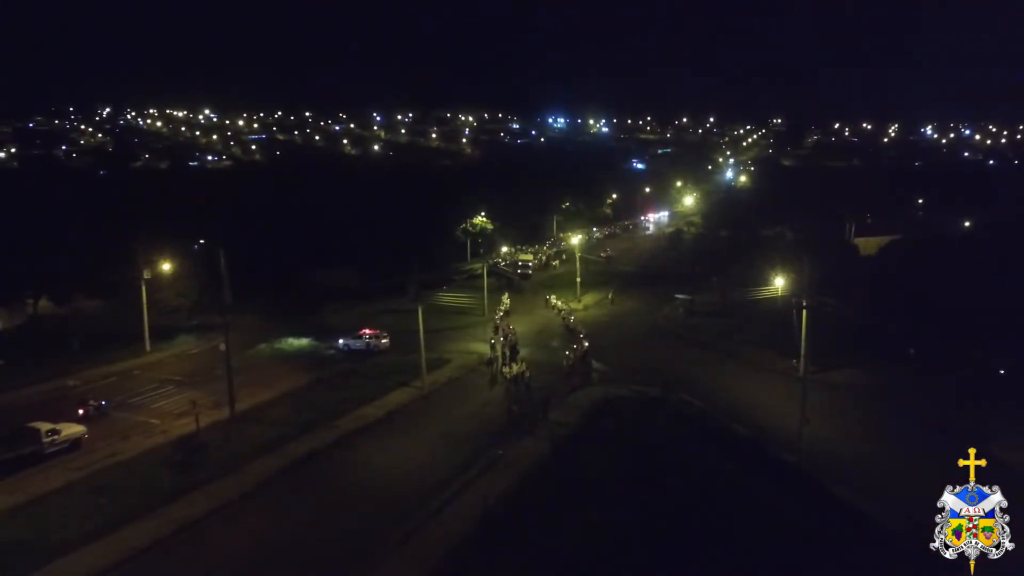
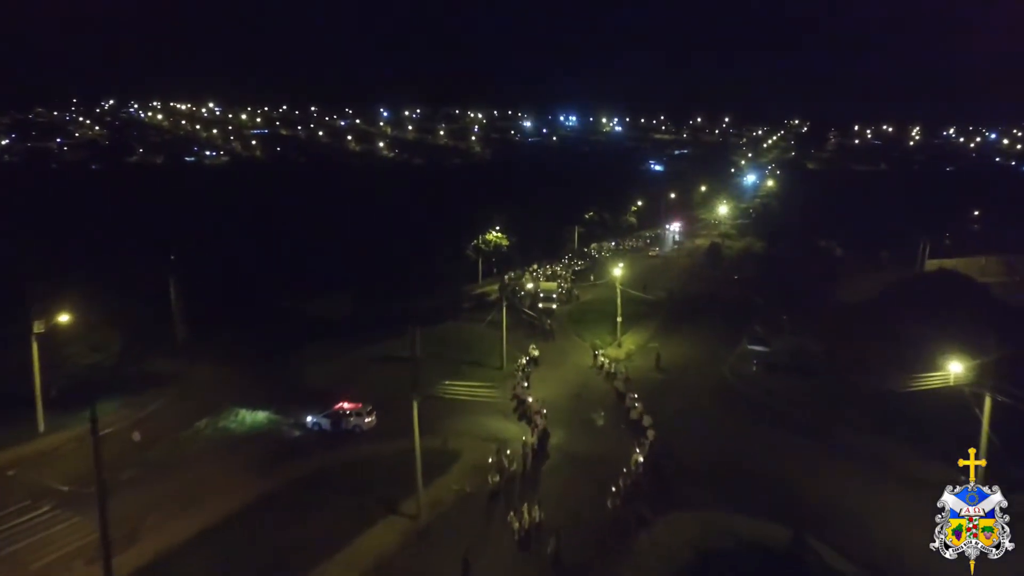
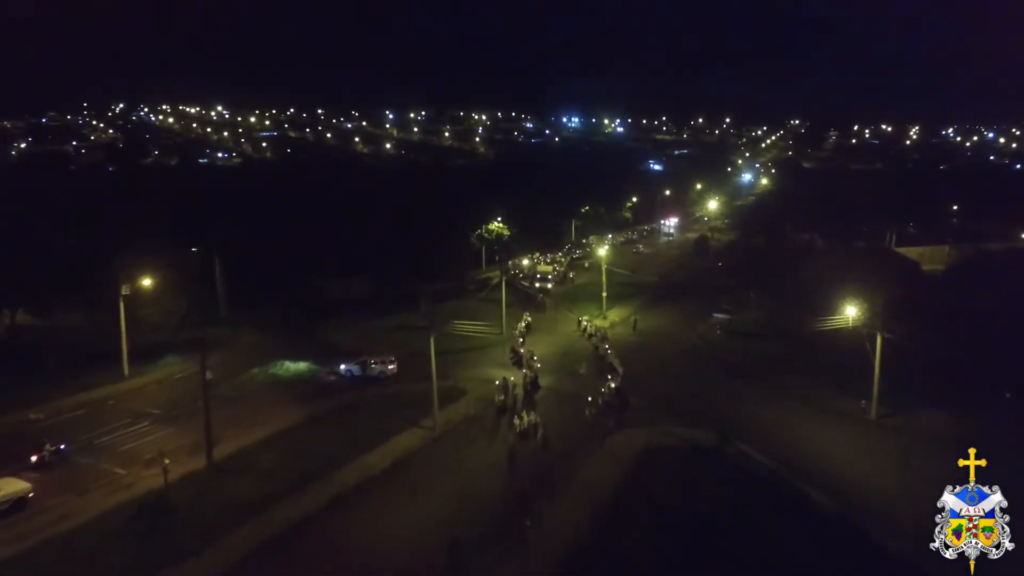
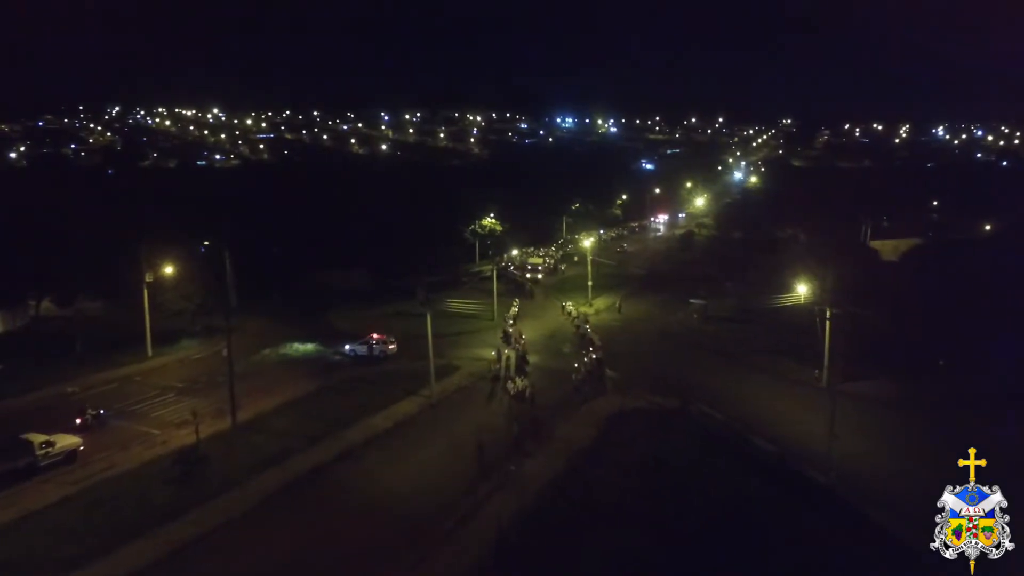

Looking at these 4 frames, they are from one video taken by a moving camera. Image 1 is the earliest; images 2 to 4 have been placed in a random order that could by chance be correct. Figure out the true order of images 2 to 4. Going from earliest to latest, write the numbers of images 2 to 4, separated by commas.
4, 3, 2
